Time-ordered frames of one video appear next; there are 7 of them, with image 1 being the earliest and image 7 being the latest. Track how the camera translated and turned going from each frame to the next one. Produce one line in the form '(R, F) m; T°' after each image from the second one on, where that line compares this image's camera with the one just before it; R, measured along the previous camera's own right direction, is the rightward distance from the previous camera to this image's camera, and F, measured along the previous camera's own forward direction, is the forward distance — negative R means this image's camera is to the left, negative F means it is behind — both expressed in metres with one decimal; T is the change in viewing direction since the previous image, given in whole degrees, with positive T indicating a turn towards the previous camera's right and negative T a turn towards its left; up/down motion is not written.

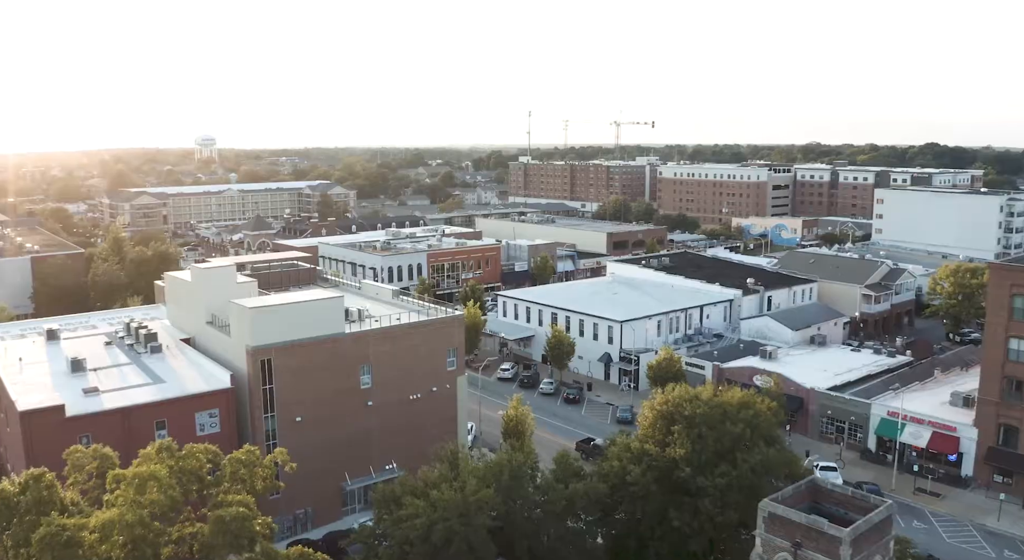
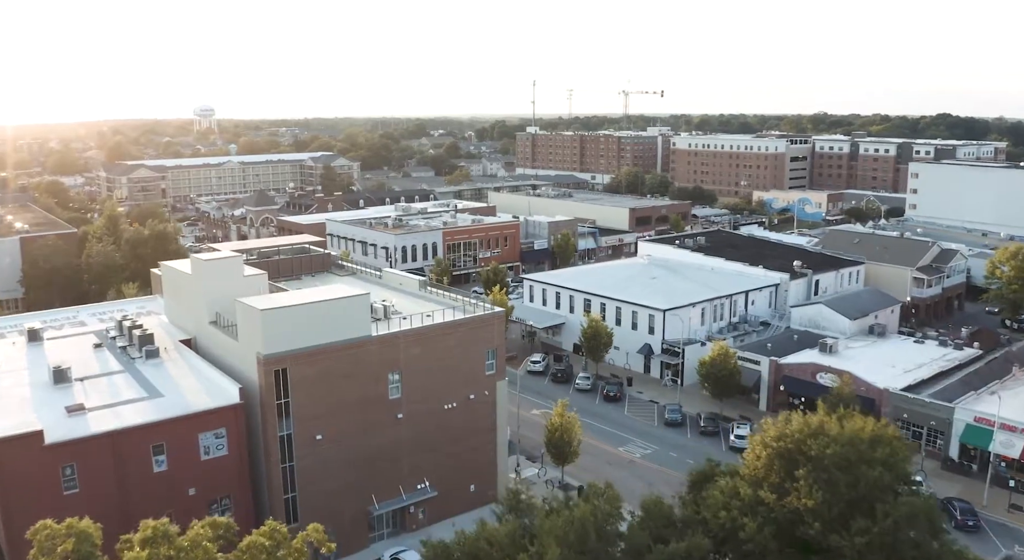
(-2.1, +5.2) m; 0°
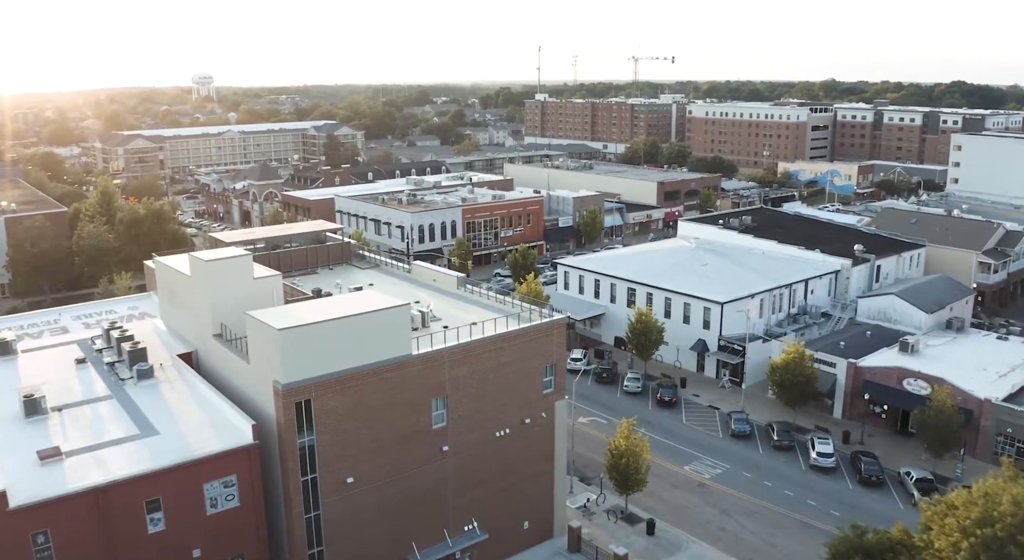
(-2.2, +5.8) m; 0°
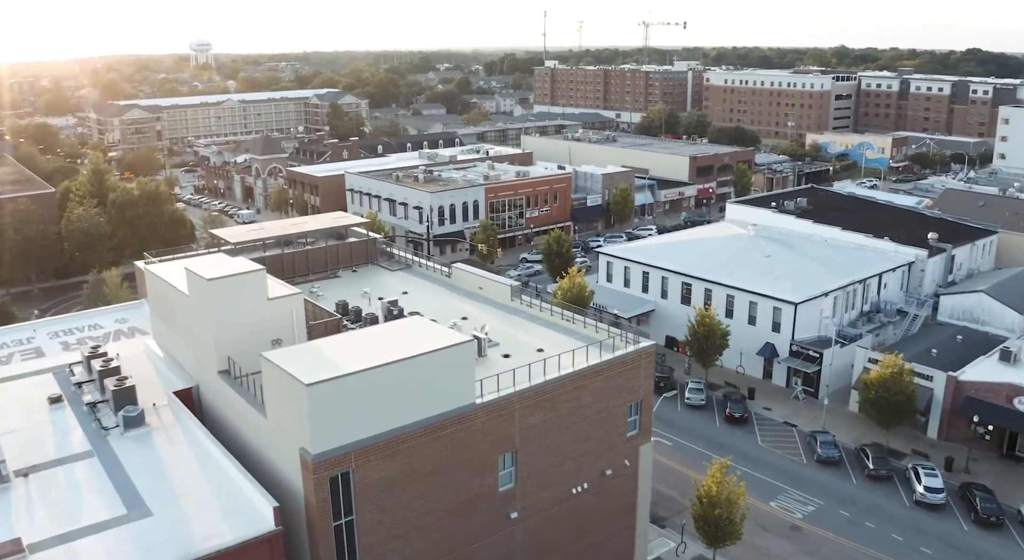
(-2.2, +5.8) m; 0°
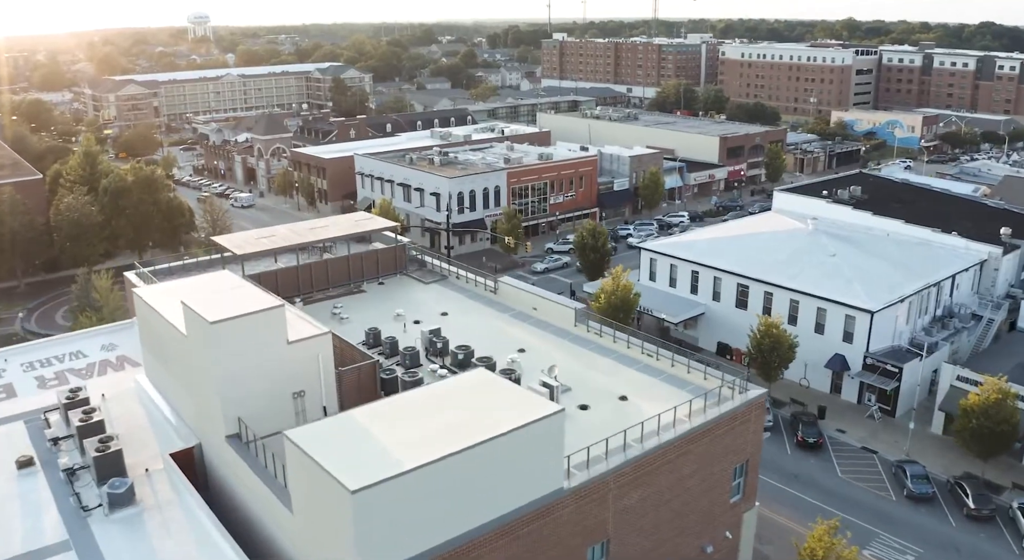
(-1.8, +4.7) m; 0°
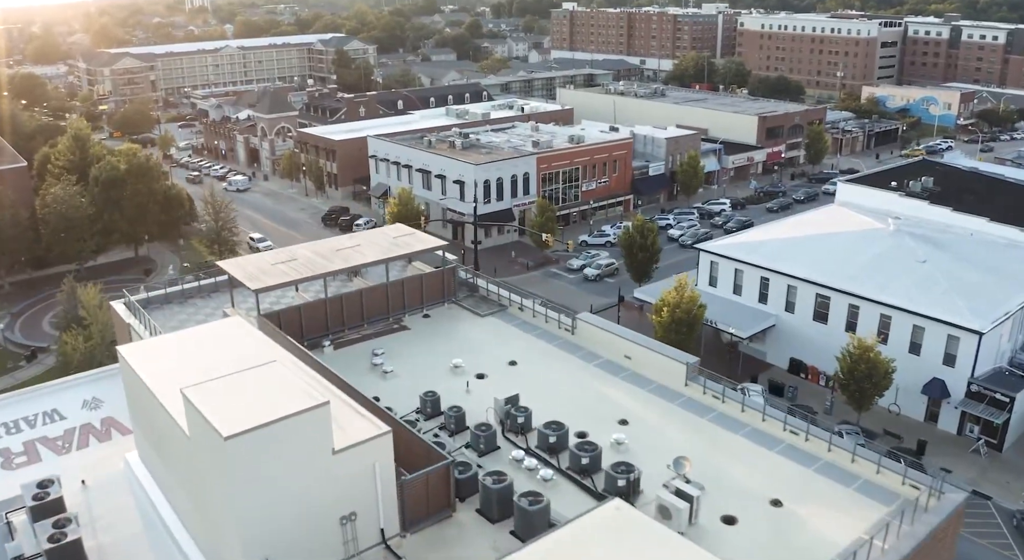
(-2.1, +5.1) m; 0°
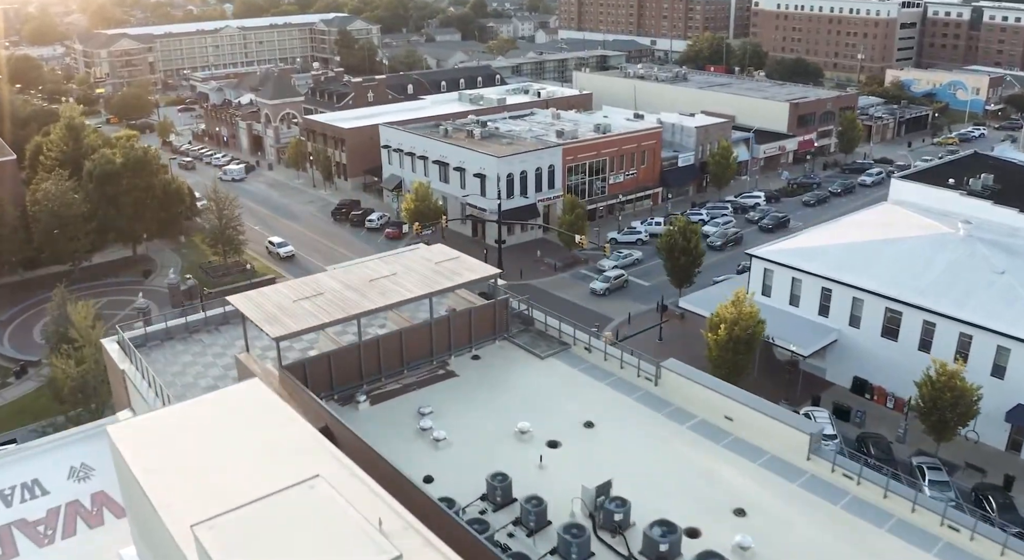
(-1.5, +3.5) m; 0°
